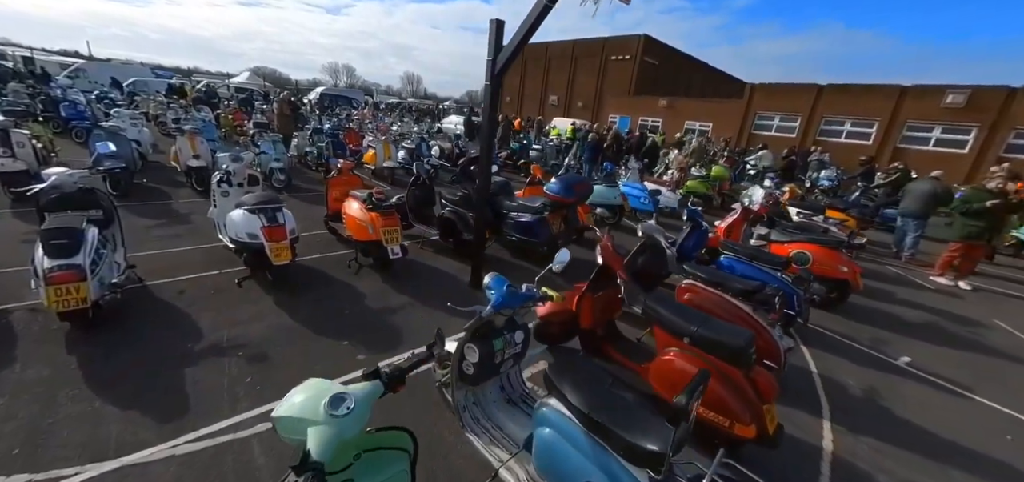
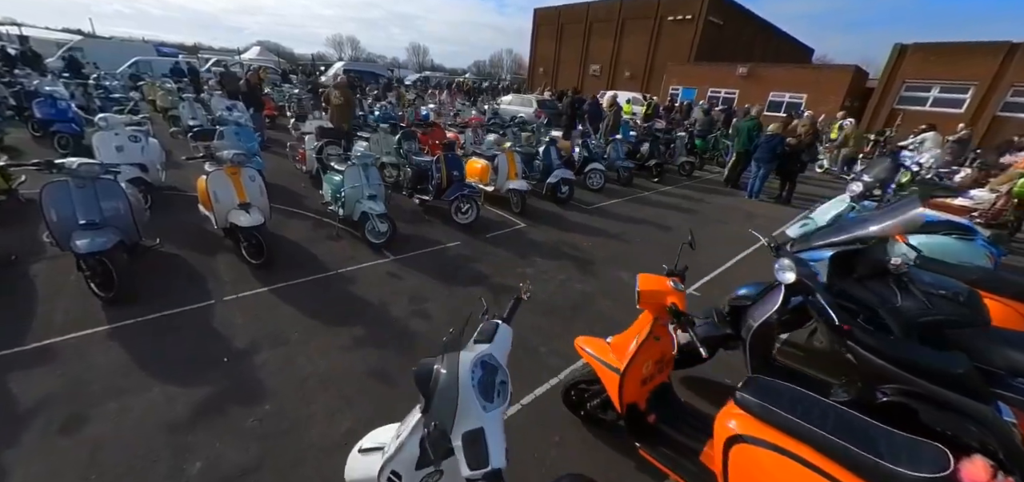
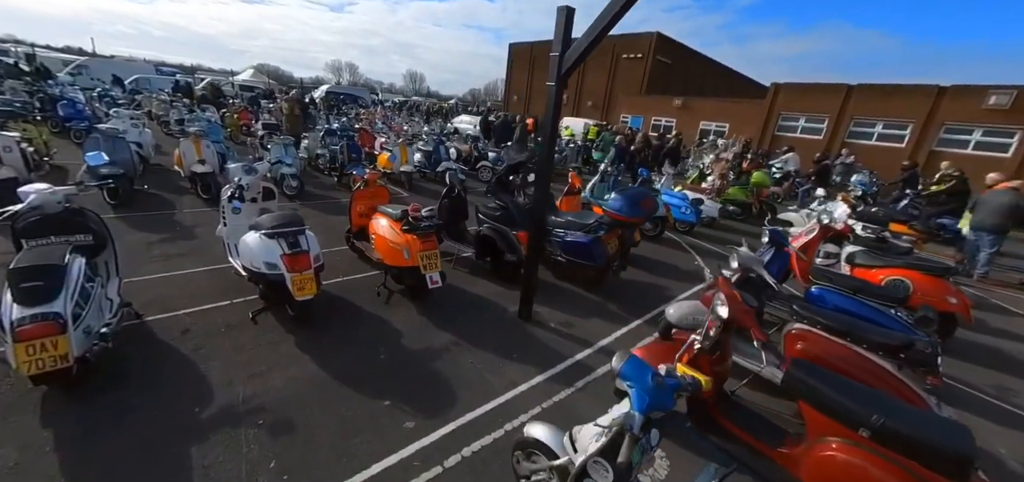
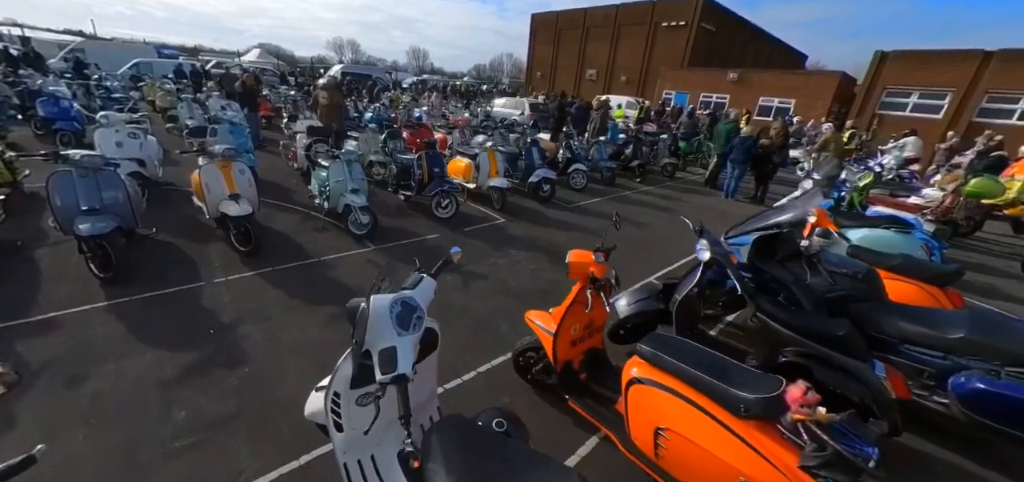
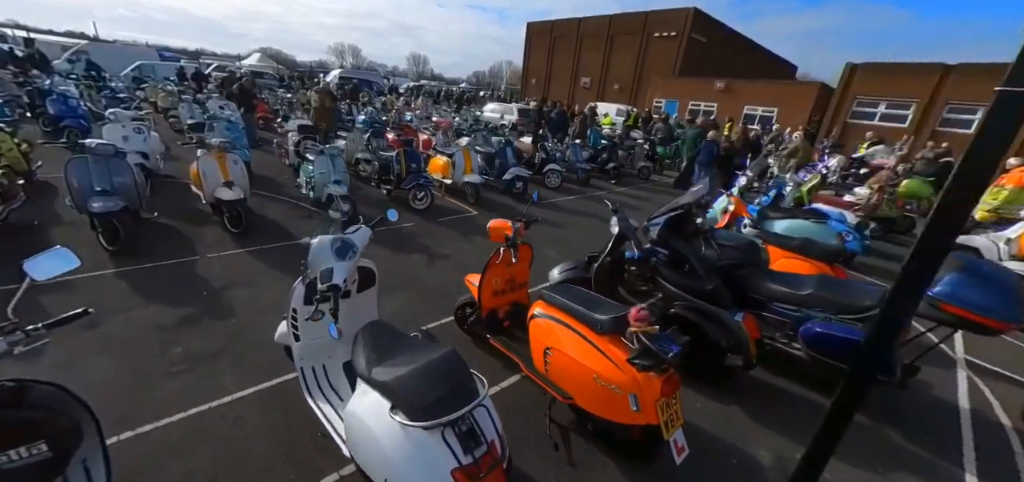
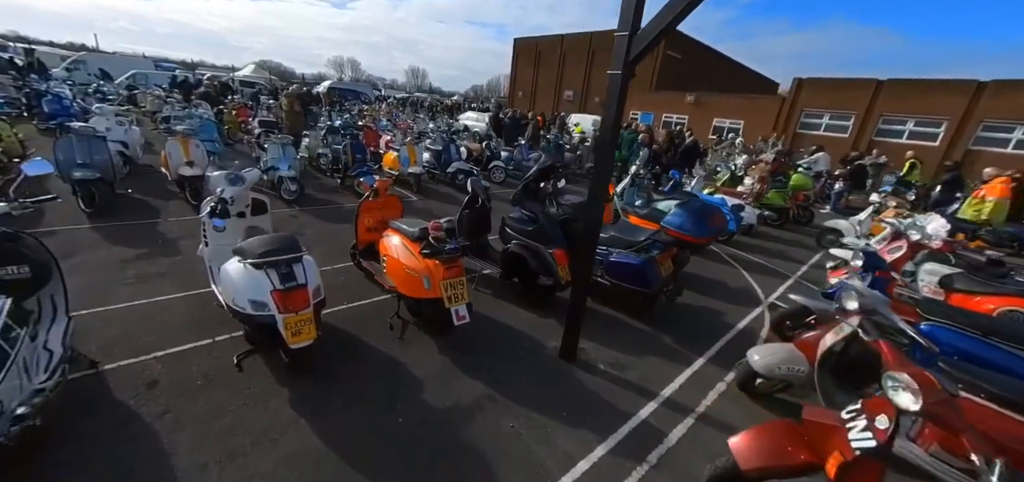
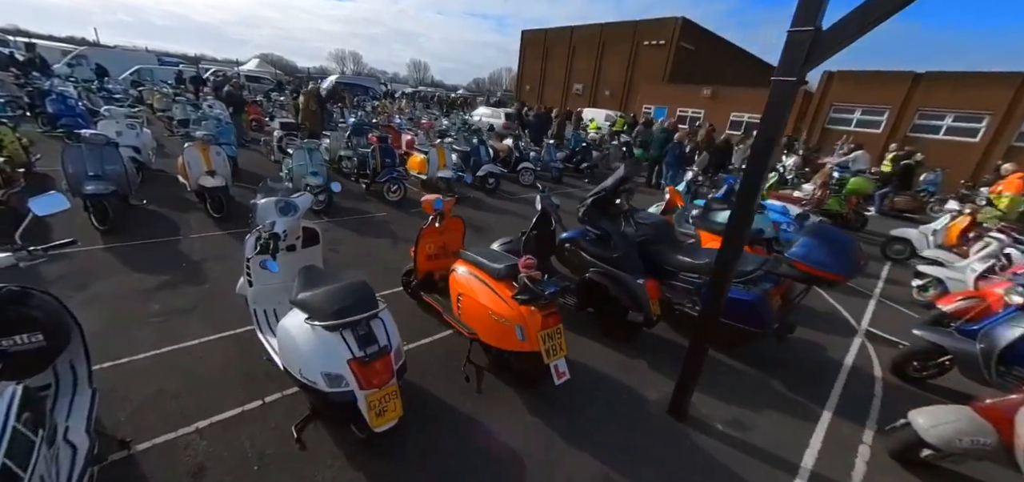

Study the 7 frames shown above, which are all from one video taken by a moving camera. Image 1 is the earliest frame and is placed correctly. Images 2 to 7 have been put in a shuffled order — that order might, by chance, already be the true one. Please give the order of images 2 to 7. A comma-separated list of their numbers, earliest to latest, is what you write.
3, 6, 7, 5, 4, 2
